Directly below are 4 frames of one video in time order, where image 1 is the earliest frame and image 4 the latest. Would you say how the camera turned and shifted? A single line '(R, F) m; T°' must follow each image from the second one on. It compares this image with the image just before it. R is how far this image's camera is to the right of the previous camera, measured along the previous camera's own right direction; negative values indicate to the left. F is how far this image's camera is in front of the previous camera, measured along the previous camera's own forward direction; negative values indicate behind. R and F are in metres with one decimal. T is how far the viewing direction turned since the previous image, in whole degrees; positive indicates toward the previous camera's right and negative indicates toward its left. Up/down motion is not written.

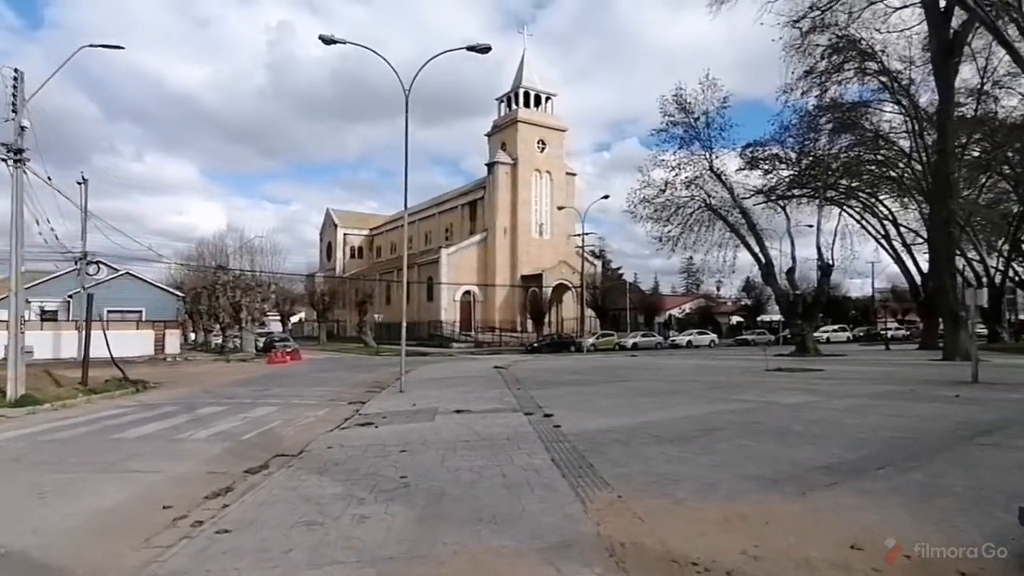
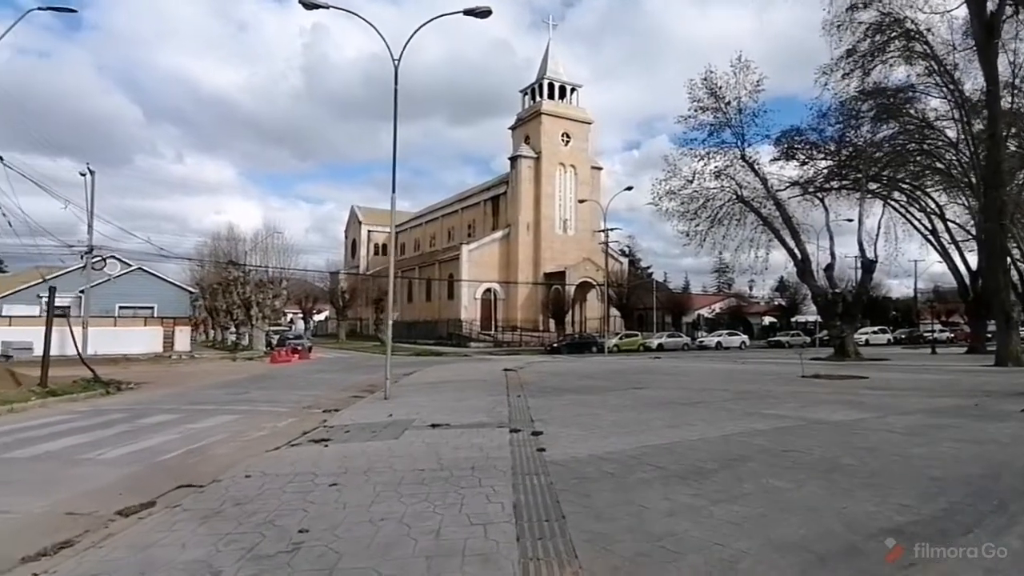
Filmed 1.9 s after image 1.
(+0.8, +2.1) m; -3°
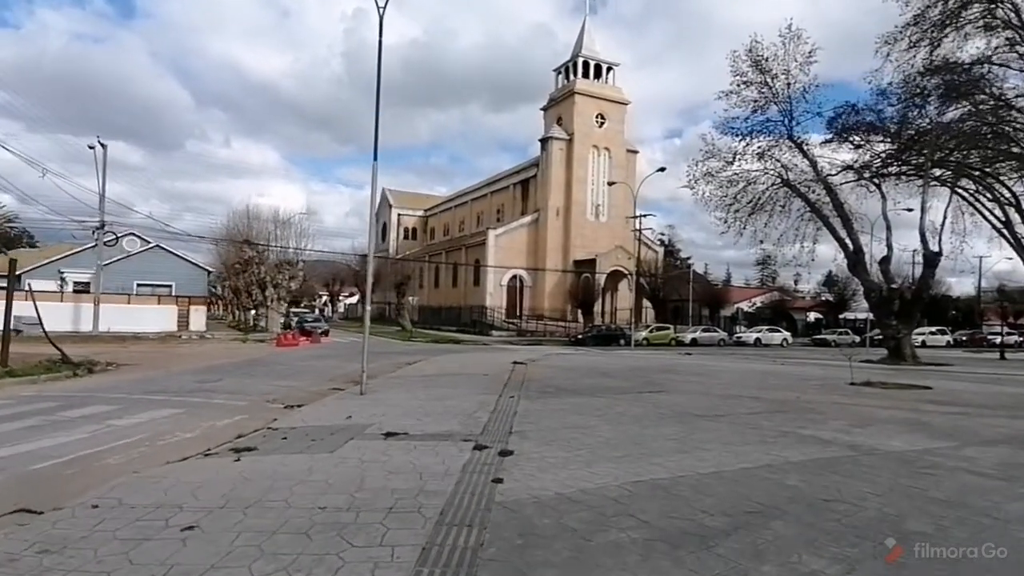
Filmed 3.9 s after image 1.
(+0.9, +2.1) m; -3°
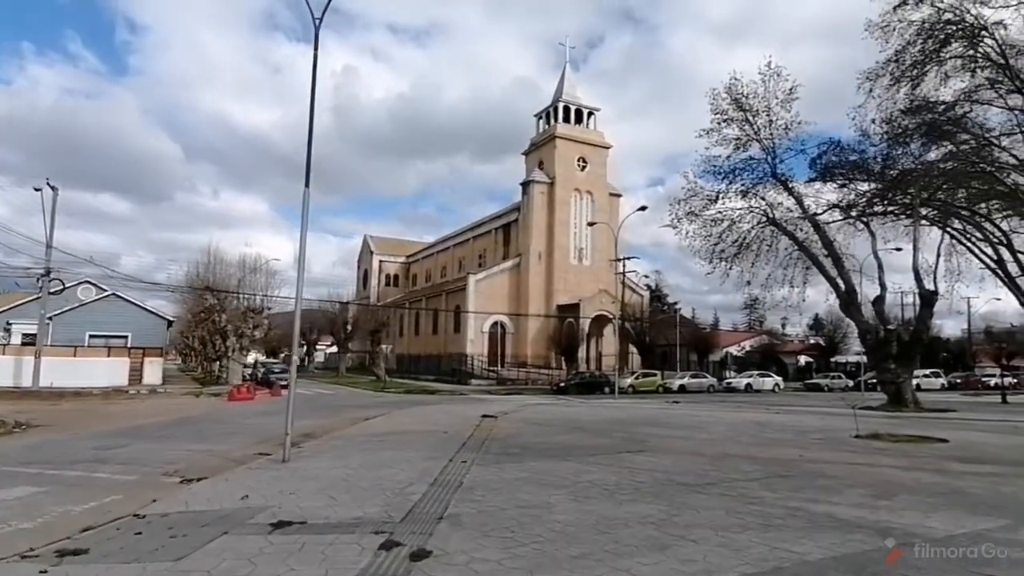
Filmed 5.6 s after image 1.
(+0.7, +1.9) m; +1°
